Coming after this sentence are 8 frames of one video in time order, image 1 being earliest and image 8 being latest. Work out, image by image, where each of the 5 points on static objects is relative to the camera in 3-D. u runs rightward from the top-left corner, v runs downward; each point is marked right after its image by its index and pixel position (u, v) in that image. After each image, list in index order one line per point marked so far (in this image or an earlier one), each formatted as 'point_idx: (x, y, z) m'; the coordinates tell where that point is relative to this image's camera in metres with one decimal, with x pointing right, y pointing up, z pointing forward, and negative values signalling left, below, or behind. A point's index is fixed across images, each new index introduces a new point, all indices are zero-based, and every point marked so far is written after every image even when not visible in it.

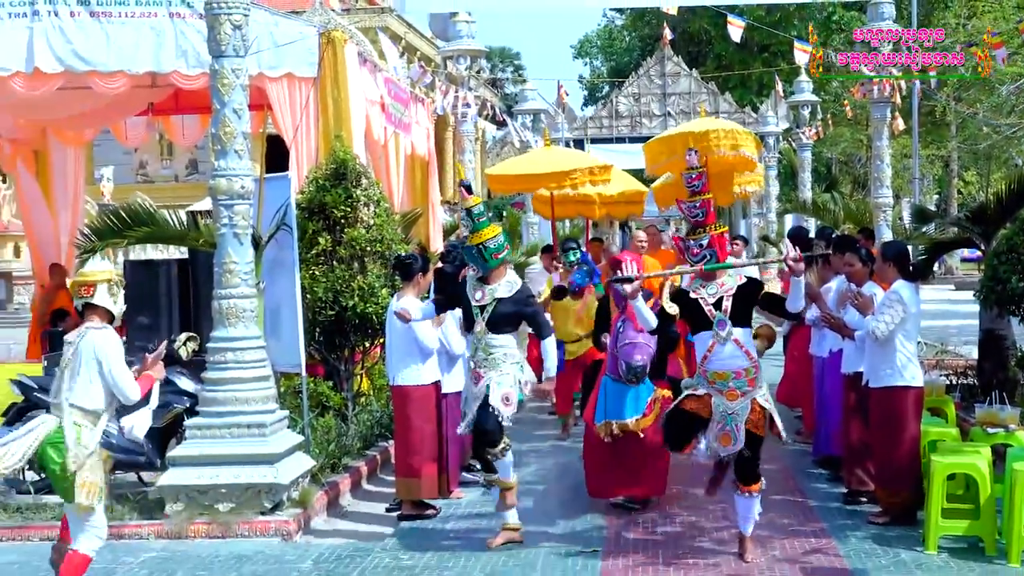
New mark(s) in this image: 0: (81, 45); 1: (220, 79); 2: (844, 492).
0: (-2.1, +1.2, +6.5) m
1: (-1.3, +0.9, +5.5) m
2: (+1.7, -1.0, +6.4) m
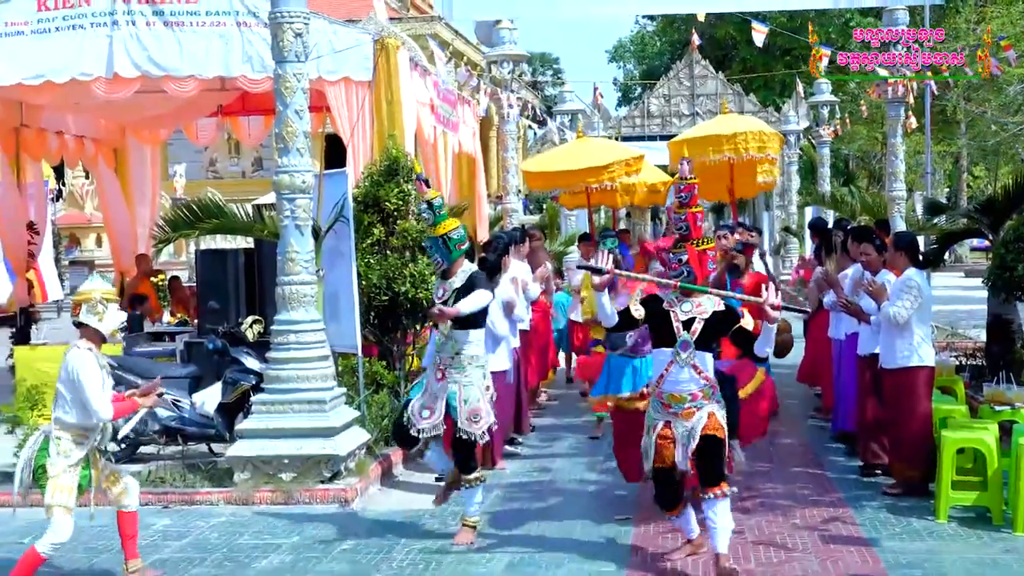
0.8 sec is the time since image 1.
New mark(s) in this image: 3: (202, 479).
0: (-1.9, +1.2, +7.0) m
1: (-1.1, +1.0, +6.0) m
2: (+1.9, -1.0, +6.9) m
3: (-1.5, -0.9, +6.1) m
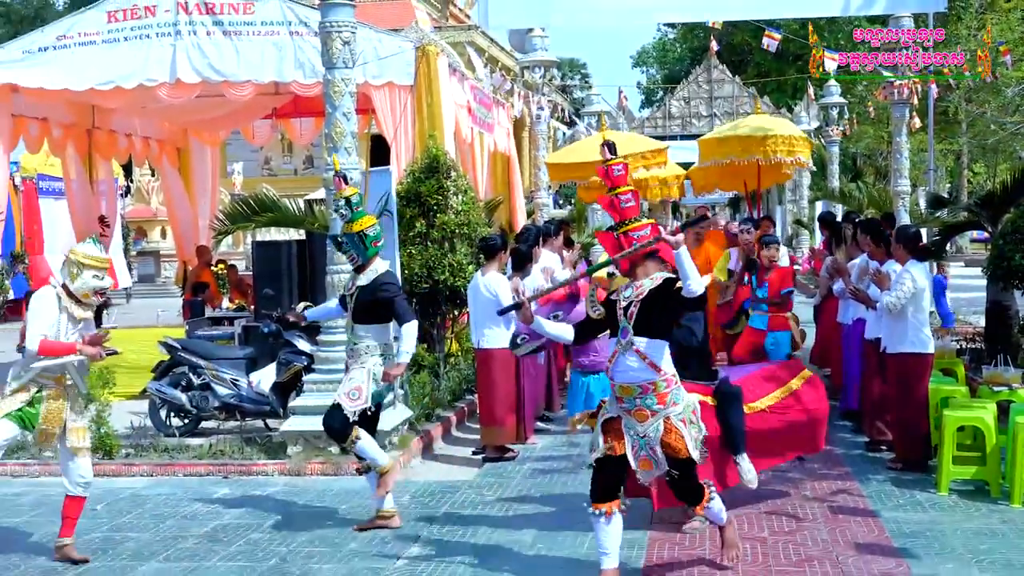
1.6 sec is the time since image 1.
0: (-1.7, +1.3, +7.5) m
1: (-0.9, +1.0, +6.5) m
2: (+2.1, -0.9, +7.3) m
3: (-1.3, -0.9, +6.7) m
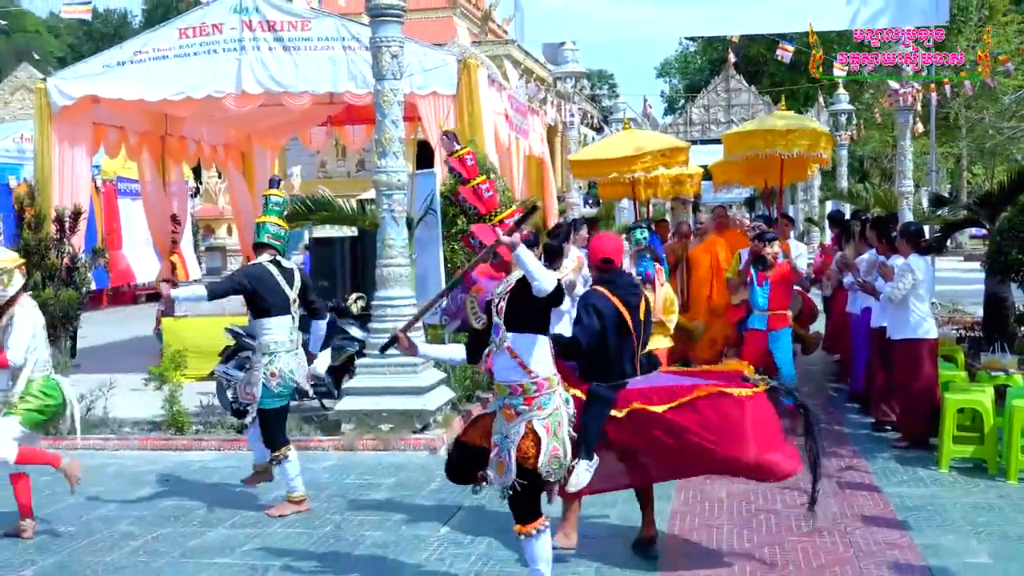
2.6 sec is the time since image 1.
0: (-1.5, +1.4, +8.2) m
1: (-0.7, +1.1, +7.1) m
2: (+2.3, -0.9, +7.9) m
3: (-1.2, -0.8, +7.3) m
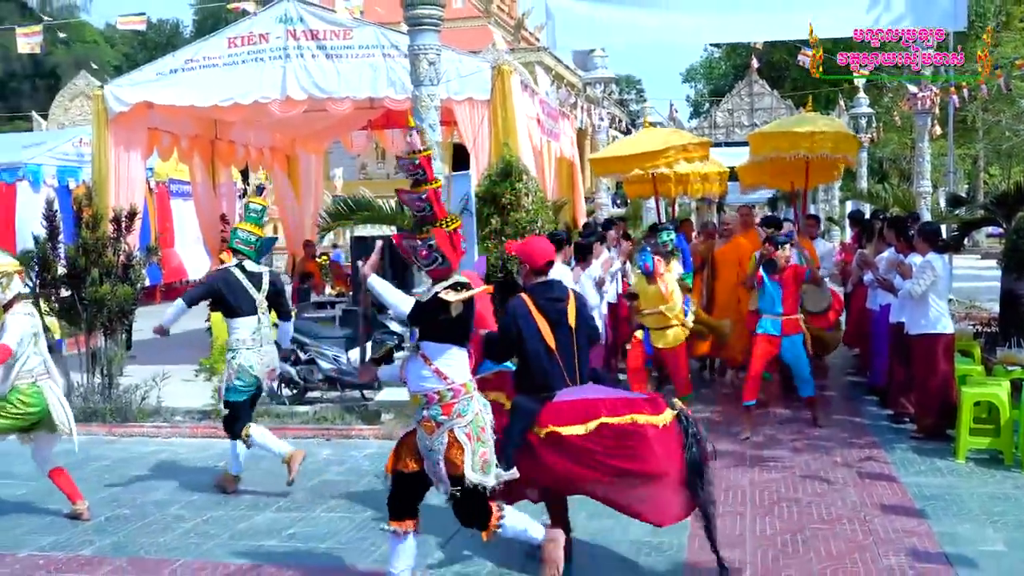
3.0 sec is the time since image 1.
0: (-1.3, +1.4, +8.5) m
1: (-0.5, +1.1, +7.5) m
2: (+2.5, -0.8, +8.2) m
3: (-1.0, -0.8, +7.7) m
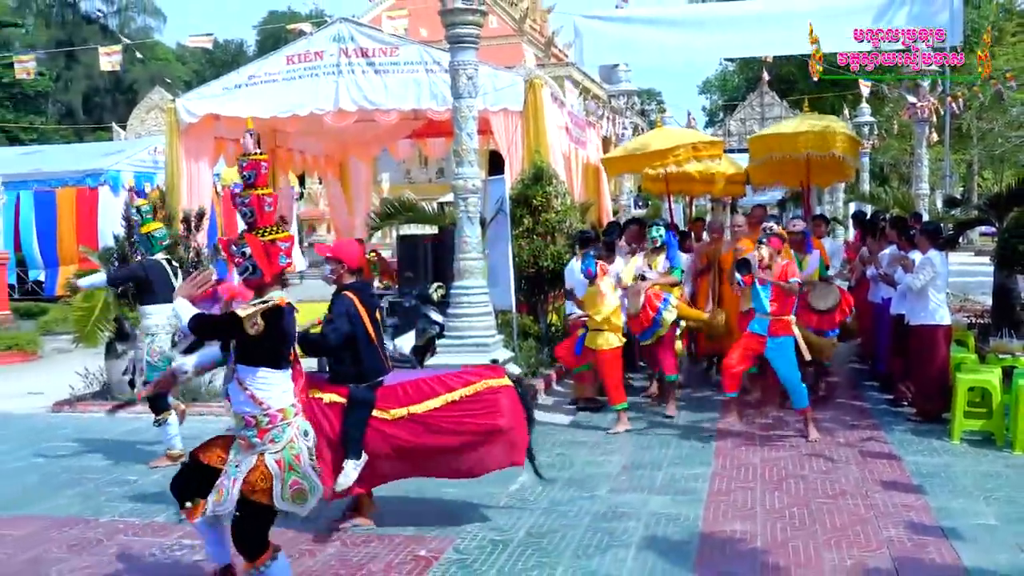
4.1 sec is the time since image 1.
0: (-1.1, +1.4, +9.3) m
1: (-0.3, +1.1, +8.2) m
2: (+2.7, -0.8, +8.8) m
3: (-0.8, -0.8, +8.5) m
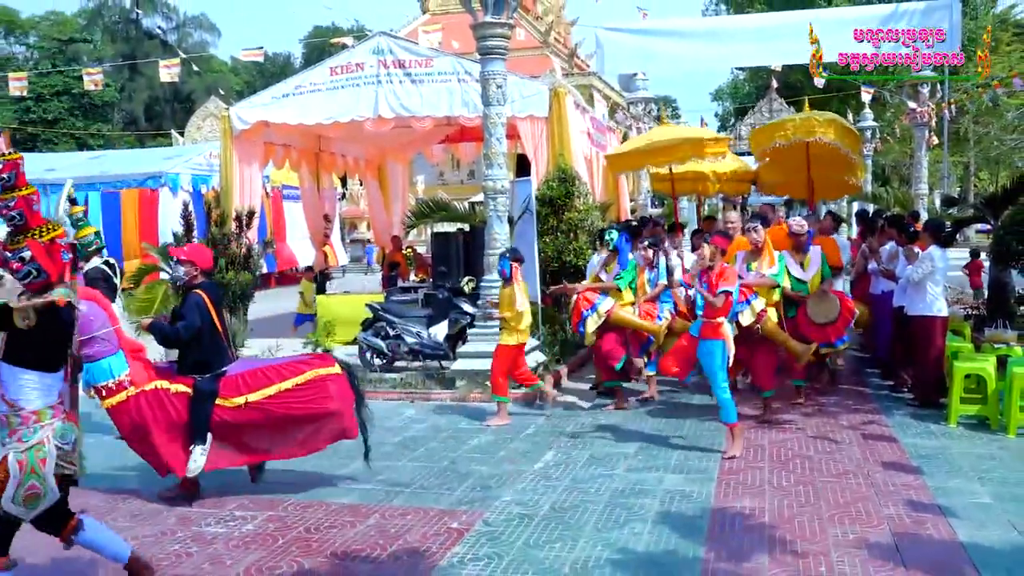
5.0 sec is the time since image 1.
0: (-0.8, +1.5, +10.0) m
1: (-0.2, +1.2, +8.9) m
2: (+2.9, -0.7, +9.4) m
3: (-0.6, -0.7, +9.2) m
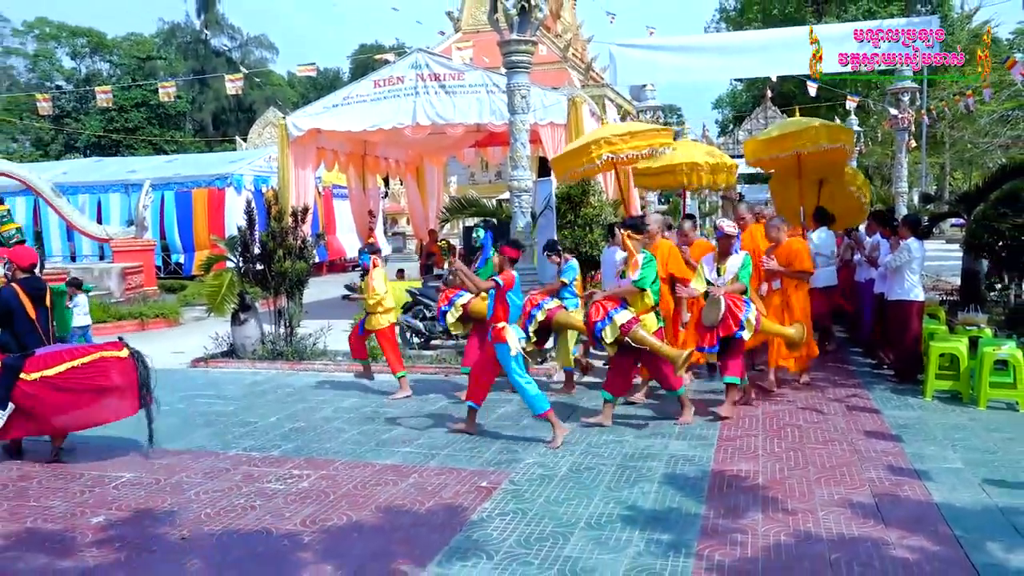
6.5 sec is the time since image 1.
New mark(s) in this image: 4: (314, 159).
0: (-0.6, +1.6, +11.2) m
1: (0.0, +1.3, +10.0) m
2: (+3.1, -0.6, +10.5) m
3: (-0.4, -0.6, +10.4) m
4: (-1.9, +1.4, +12.4) m
